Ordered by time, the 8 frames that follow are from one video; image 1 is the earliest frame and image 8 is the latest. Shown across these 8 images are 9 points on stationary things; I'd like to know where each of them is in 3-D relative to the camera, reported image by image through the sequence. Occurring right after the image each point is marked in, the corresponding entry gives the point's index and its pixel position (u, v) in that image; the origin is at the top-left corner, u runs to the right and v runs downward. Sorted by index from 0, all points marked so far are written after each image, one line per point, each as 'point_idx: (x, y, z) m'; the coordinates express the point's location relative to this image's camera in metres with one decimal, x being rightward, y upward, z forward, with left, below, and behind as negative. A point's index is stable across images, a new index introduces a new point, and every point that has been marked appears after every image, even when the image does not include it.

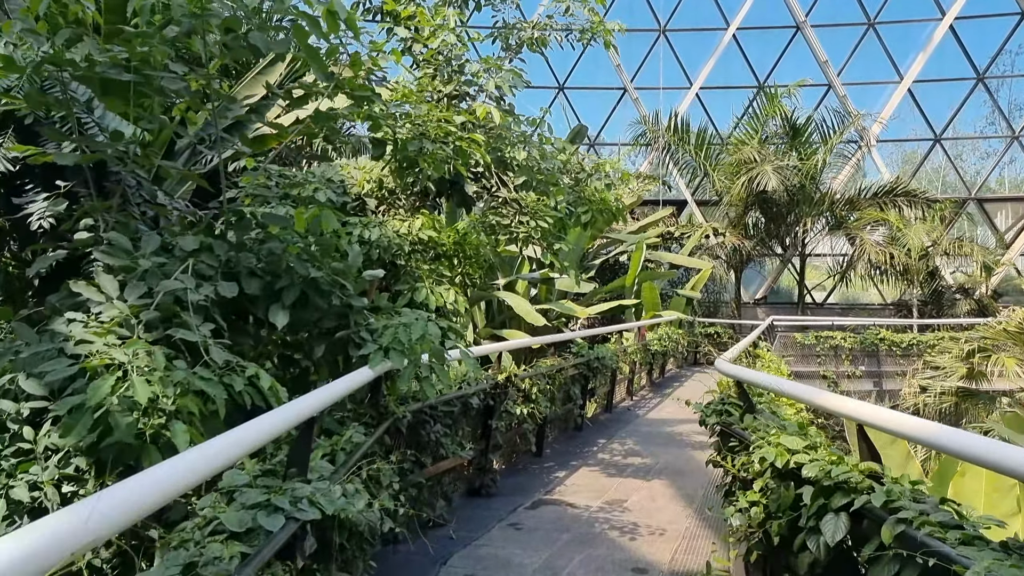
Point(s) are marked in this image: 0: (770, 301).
0: (+3.7, -0.2, +12.5) m
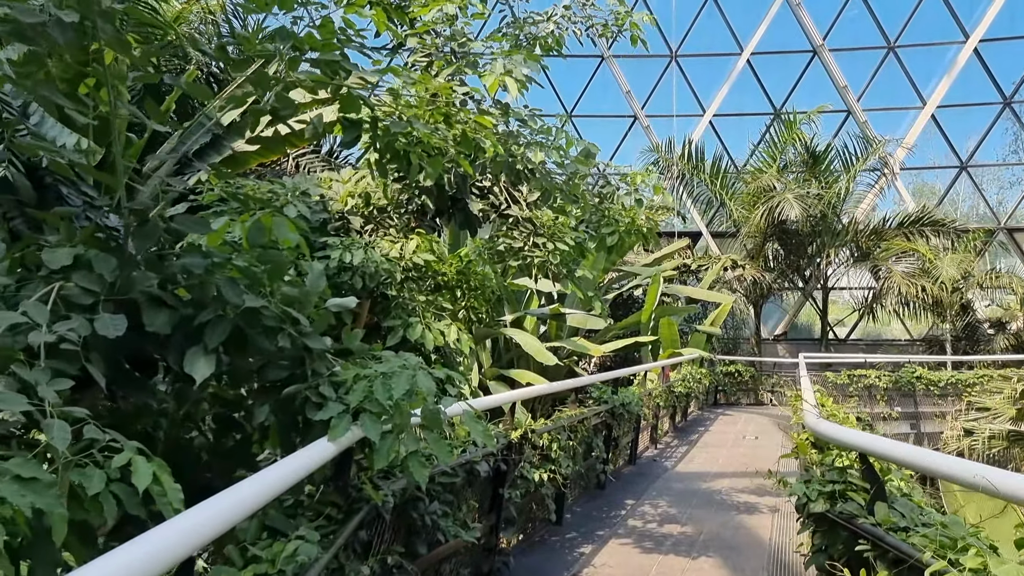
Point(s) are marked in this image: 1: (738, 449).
0: (+3.8, -0.7, +11.9) m
1: (+1.3, -1.0, +5.2) m
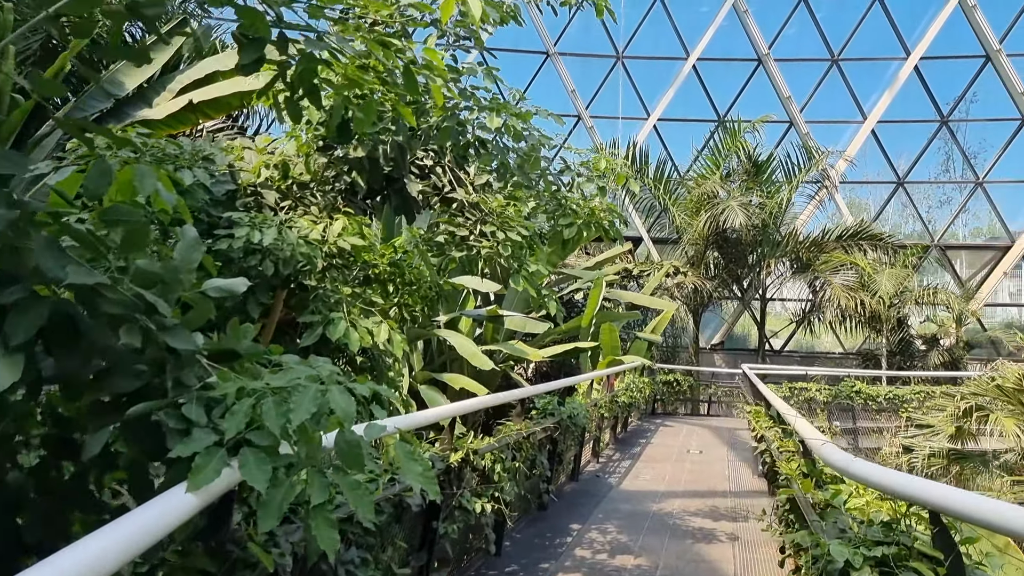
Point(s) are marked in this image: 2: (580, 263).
0: (+2.9, -0.8, +11.8) m
1: (+1.0, -1.0, +4.9) m
2: (+0.6, +0.2, +8.0) m
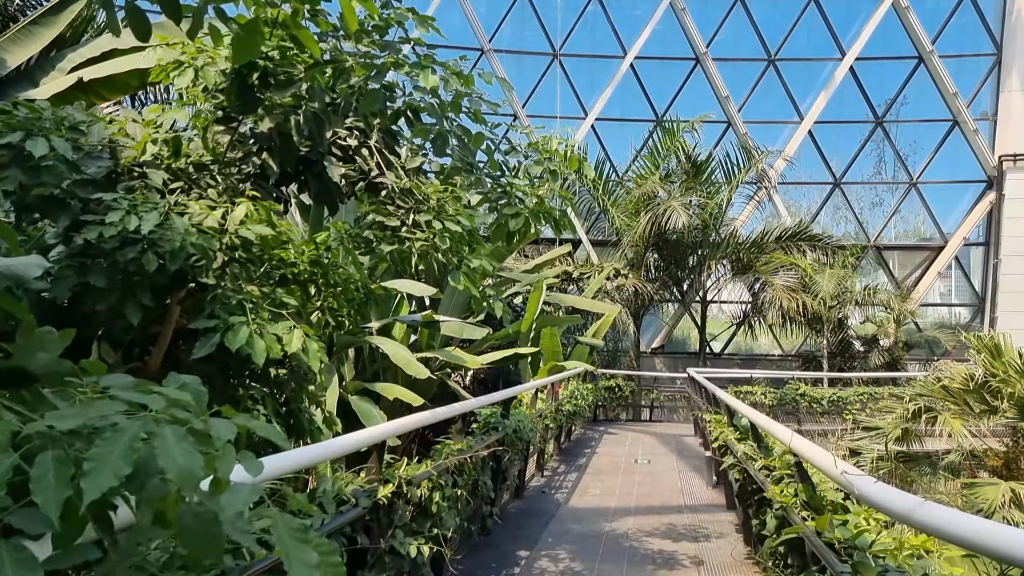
0: (+2.1, -0.8, +11.6) m
1: (+0.6, -1.0, +4.6) m
2: (+0.1, +0.2, +7.7) m
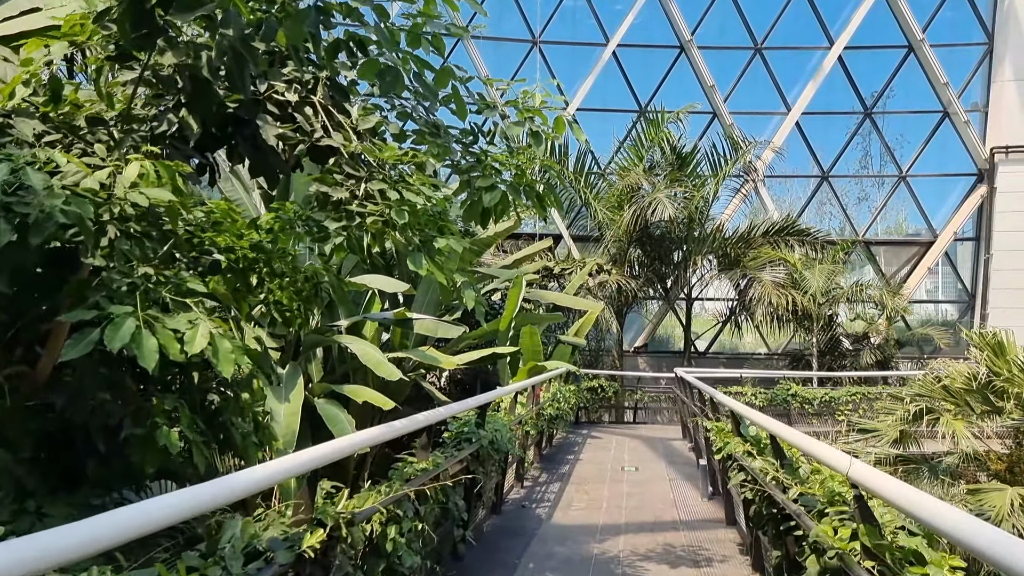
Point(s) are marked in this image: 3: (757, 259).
0: (+1.8, -0.8, +11.3) m
1: (+0.5, -1.0, +4.2) m
2: (-0.1, +0.2, +7.3) m
3: (+2.5, +0.3, +9.0) m
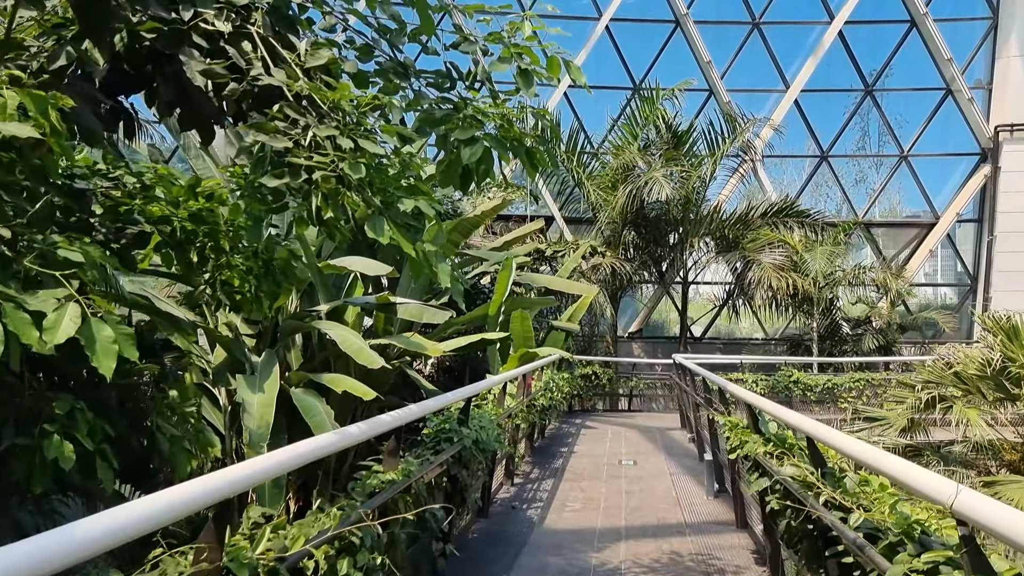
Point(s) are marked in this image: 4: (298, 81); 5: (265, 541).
0: (+1.7, -0.6, +11.0) m
1: (+0.5, -0.9, +3.9) m
2: (-0.2, +0.4, +7.0) m
3: (+2.4, +0.5, +8.7) m
4: (-0.4, +0.4, +1.5) m
5: (-0.3, -0.3, +1.1) m
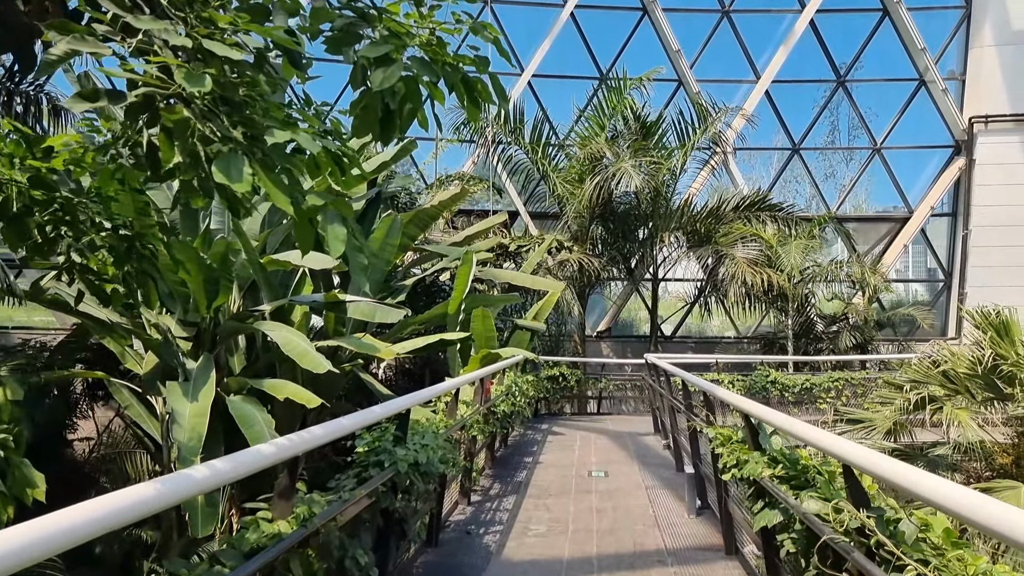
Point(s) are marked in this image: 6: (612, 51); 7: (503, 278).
0: (+1.2, -0.6, +10.6) m
1: (+0.3, -0.8, +3.5) m
2: (-0.5, +0.4, +6.5) m
3: (+2.1, +0.5, +8.3) m
4: (-0.5, +0.4, +1.1) m
5: (-0.4, -0.3, +0.7) m
6: (+1.3, +3.0, +11.3) m
7: (-0.1, +0.1, +5.9) m
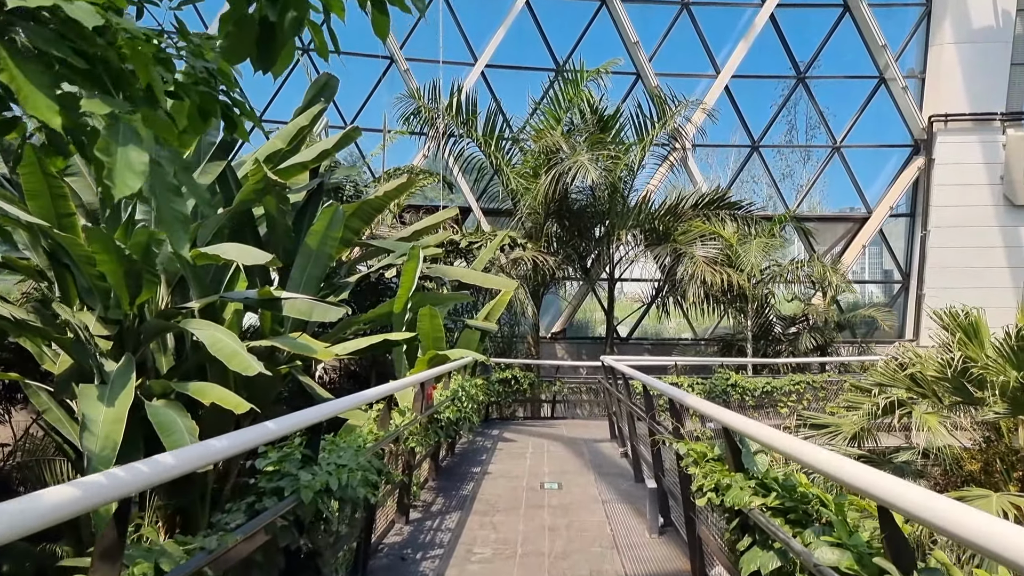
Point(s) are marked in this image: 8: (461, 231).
0: (+0.7, -0.6, +10.3) m
1: (+0.1, -0.8, +3.2) m
2: (-0.8, +0.4, +6.1) m
3: (+1.6, +0.5, +8.1) m
4: (-0.5, +0.4, +0.7) m
5: (-0.4, -0.3, +0.3) m
6: (+0.7, +3.0, +11.0) m
7: (-0.4, +0.1, +5.5) m
8: (-0.5, +0.5, +7.7) m
